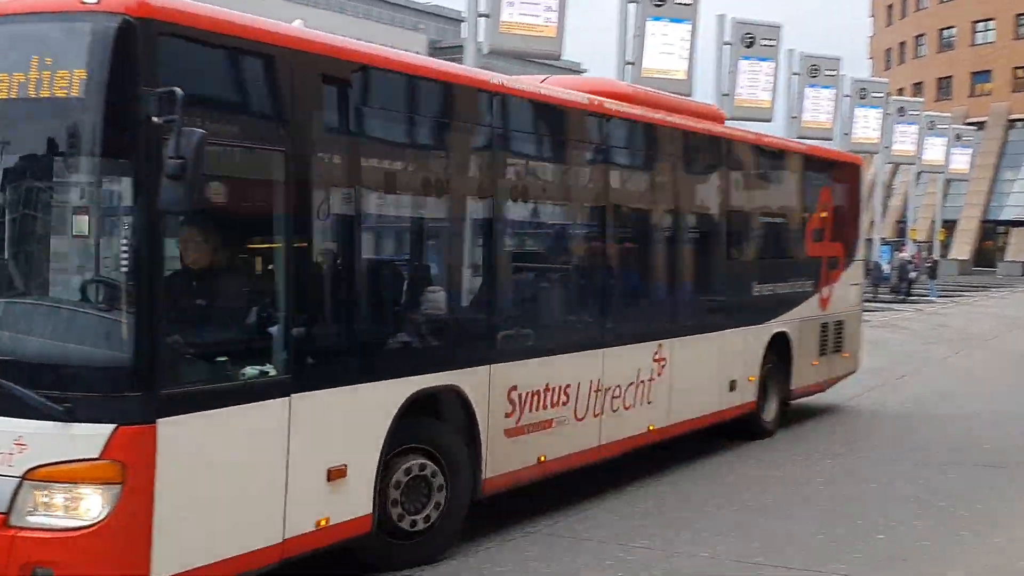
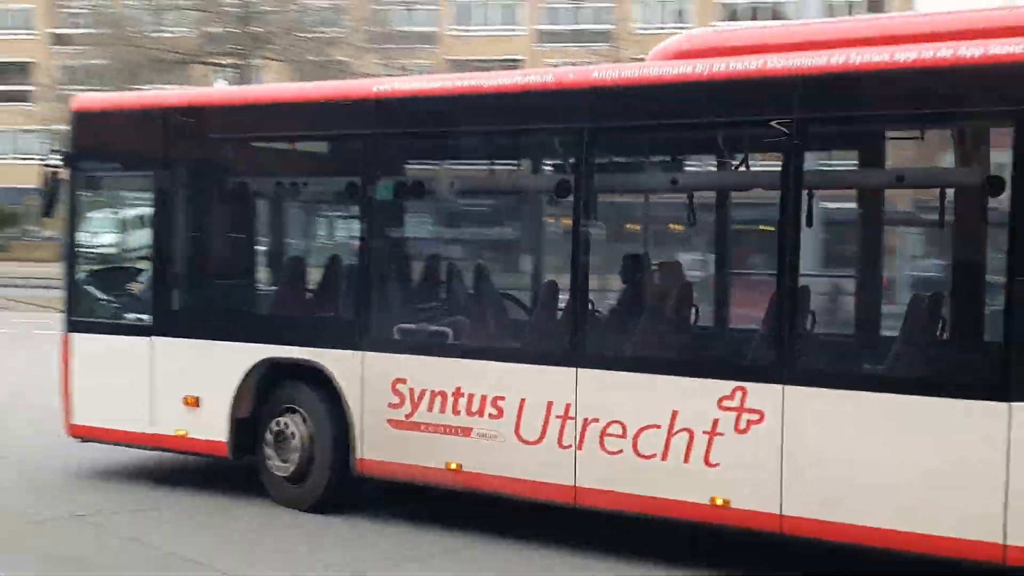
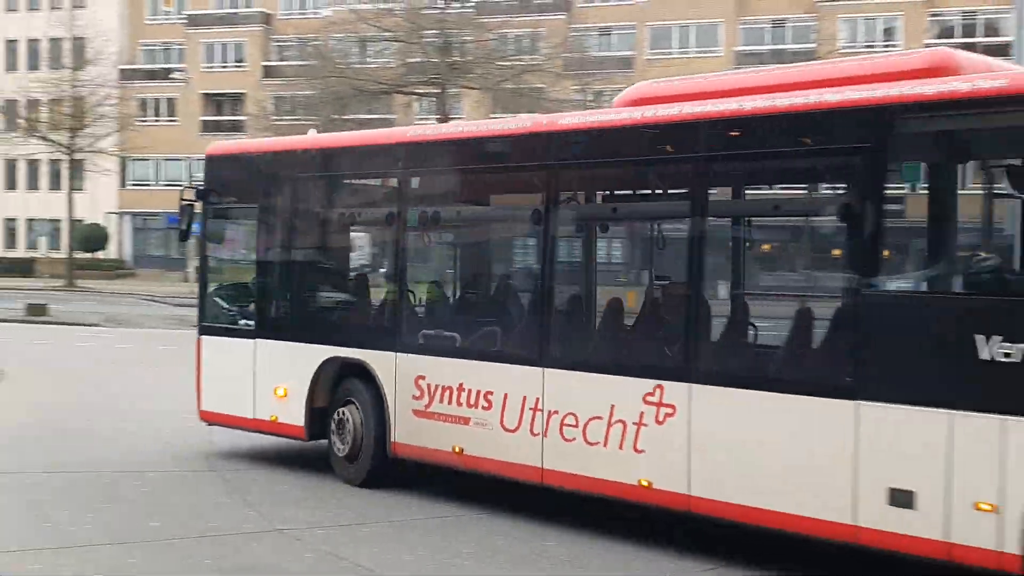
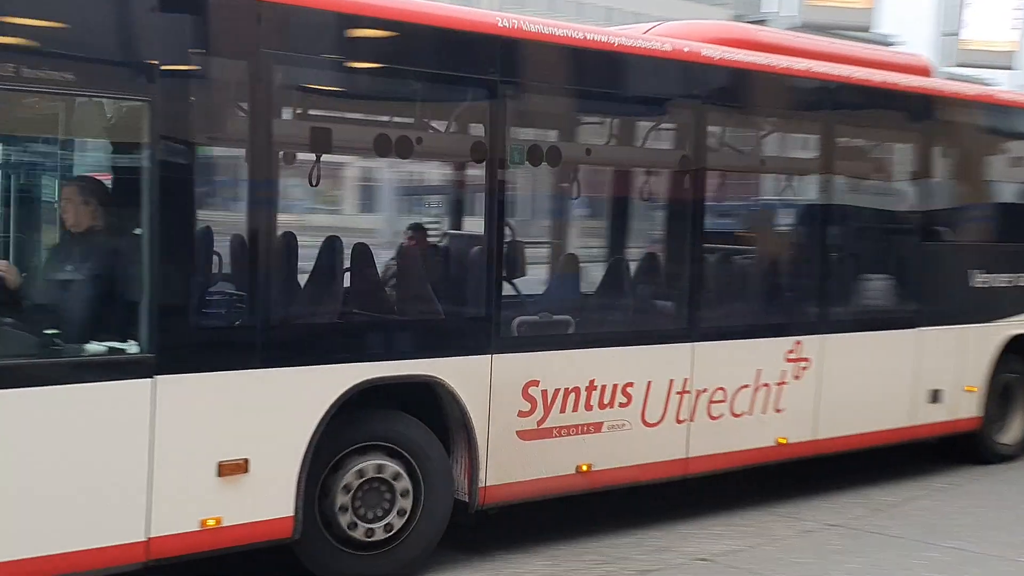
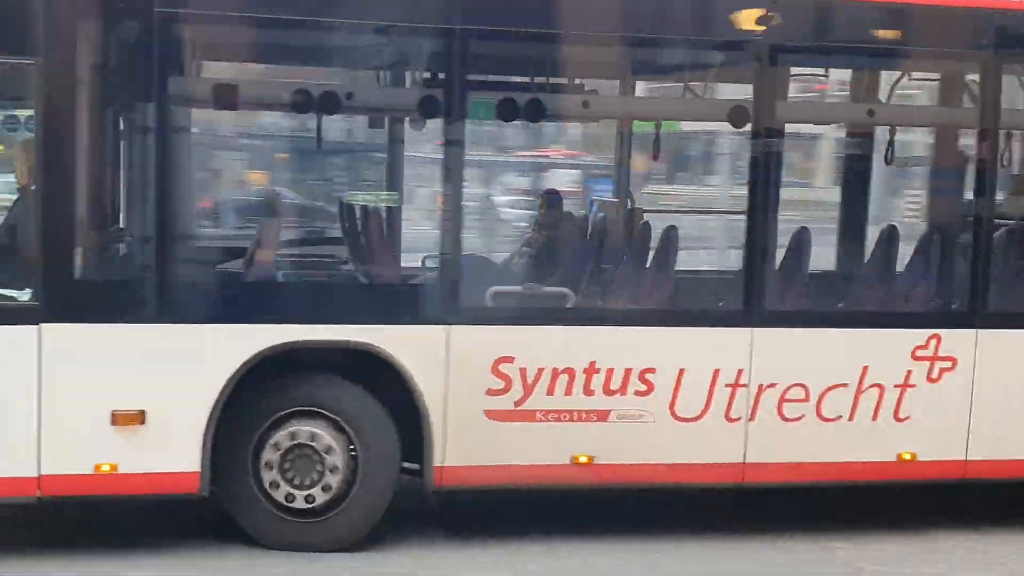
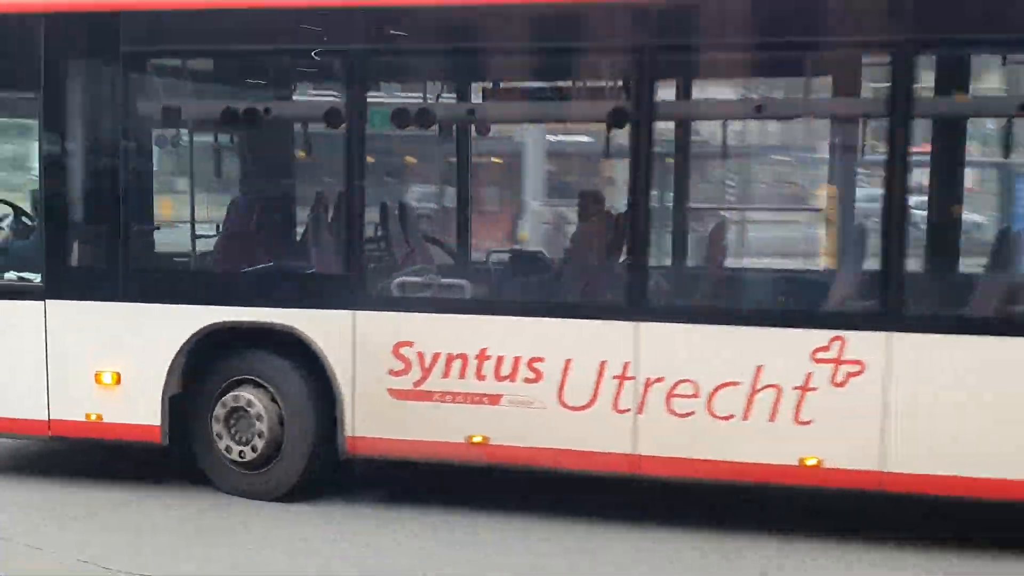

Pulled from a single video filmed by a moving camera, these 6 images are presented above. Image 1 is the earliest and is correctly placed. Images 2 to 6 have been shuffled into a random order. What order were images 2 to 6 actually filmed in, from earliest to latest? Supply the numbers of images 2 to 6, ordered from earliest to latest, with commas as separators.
4, 5, 6, 2, 3
